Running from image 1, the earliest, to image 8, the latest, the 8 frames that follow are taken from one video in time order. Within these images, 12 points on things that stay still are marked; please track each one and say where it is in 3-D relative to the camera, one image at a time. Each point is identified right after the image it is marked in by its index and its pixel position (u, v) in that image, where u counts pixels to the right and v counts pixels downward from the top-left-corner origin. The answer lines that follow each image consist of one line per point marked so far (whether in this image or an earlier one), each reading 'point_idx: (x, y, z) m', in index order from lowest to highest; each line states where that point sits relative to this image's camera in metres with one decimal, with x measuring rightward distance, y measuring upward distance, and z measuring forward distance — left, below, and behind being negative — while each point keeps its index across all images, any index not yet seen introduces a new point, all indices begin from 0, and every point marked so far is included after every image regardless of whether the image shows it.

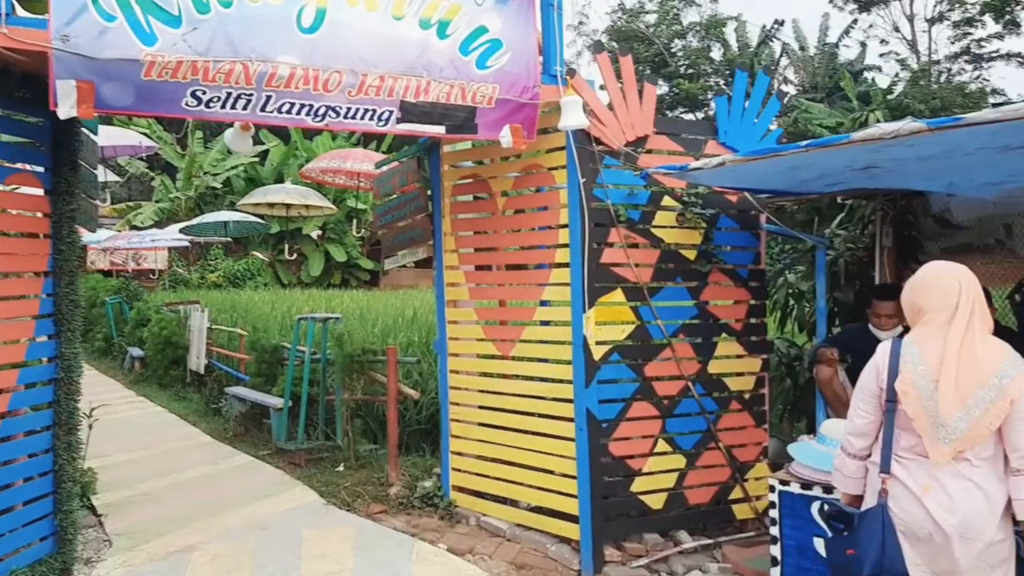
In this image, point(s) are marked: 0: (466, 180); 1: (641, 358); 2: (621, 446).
0: (-0.3, +0.7, +5.6) m
1: (+0.7, -0.4, +4.9) m
2: (+0.6, -0.9, +4.8) m
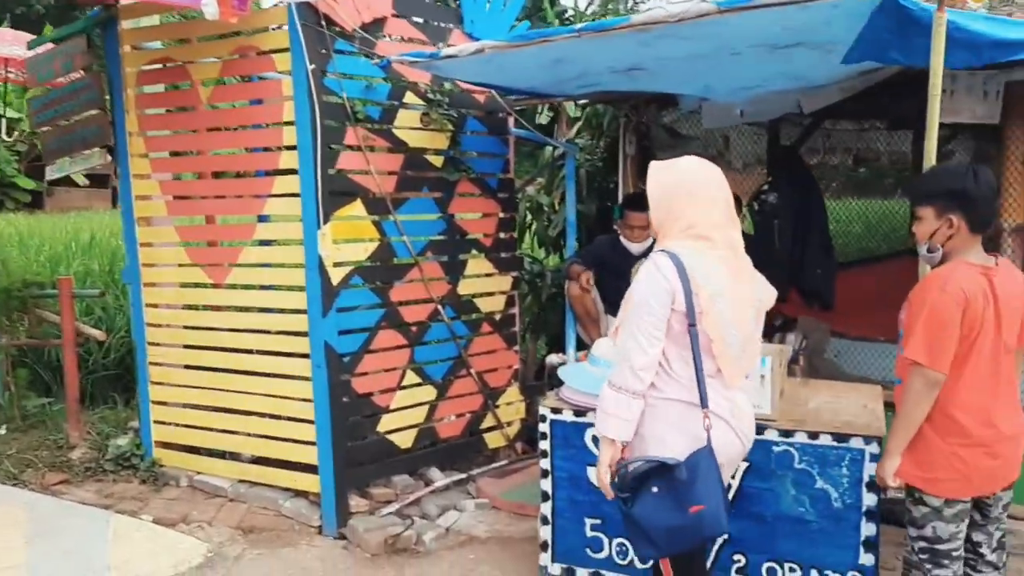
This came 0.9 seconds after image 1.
0: (-1.9, +1.2, +4.5) m
1: (-0.6, 0.0, +4.3) m
2: (-0.7, -0.5, +4.2) m
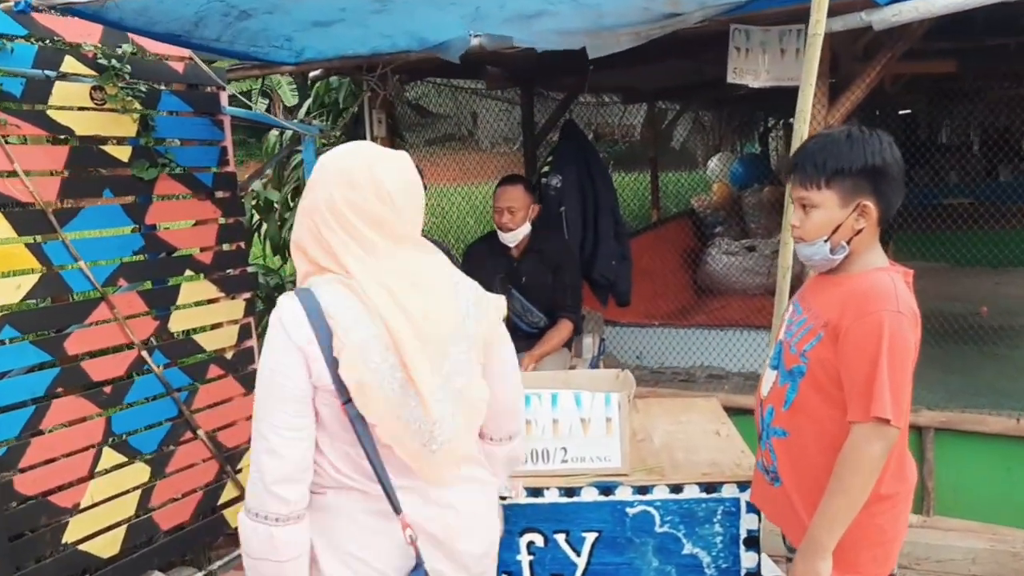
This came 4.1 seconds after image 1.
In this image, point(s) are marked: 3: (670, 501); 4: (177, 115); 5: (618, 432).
0: (-2.9, +0.9, +2.8) m
1: (-1.6, -0.1, +3.0) m
2: (-1.6, -0.7, +2.9) m
3: (+0.4, -0.6, +2.4) m
4: (-1.4, +0.7, +3.5) m
5: (+0.3, -0.4, +2.3) m
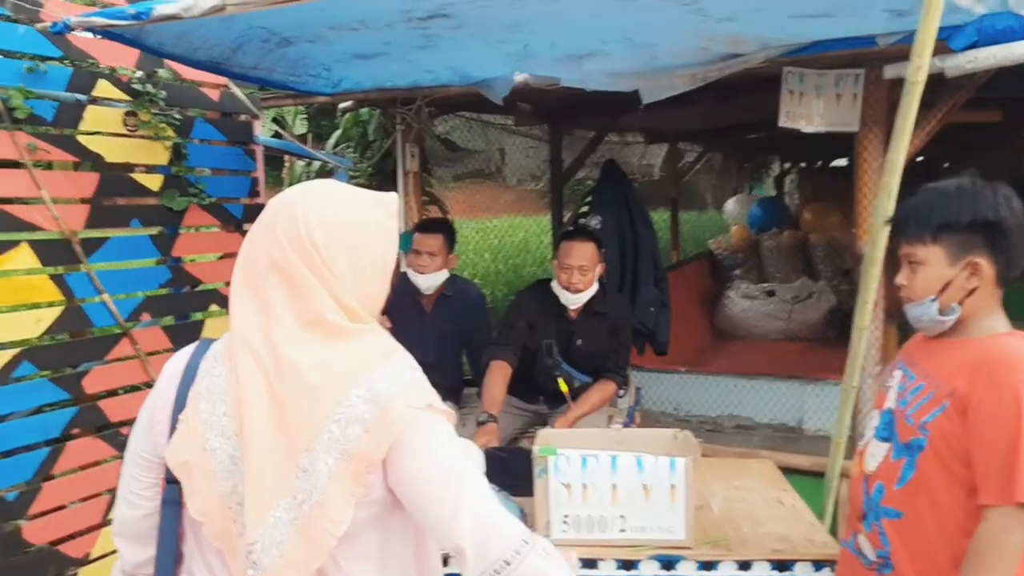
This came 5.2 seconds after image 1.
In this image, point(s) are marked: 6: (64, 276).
0: (-2.7, +0.8, +2.7) m
1: (-1.5, -0.2, +2.8) m
2: (-1.5, -0.8, +2.7) m
3: (+0.6, -0.7, +2.2) m
4: (-1.2, +0.6, +3.4) m
5: (+0.4, -0.5, +2.2) m
6: (-1.5, 0.0, +2.8) m
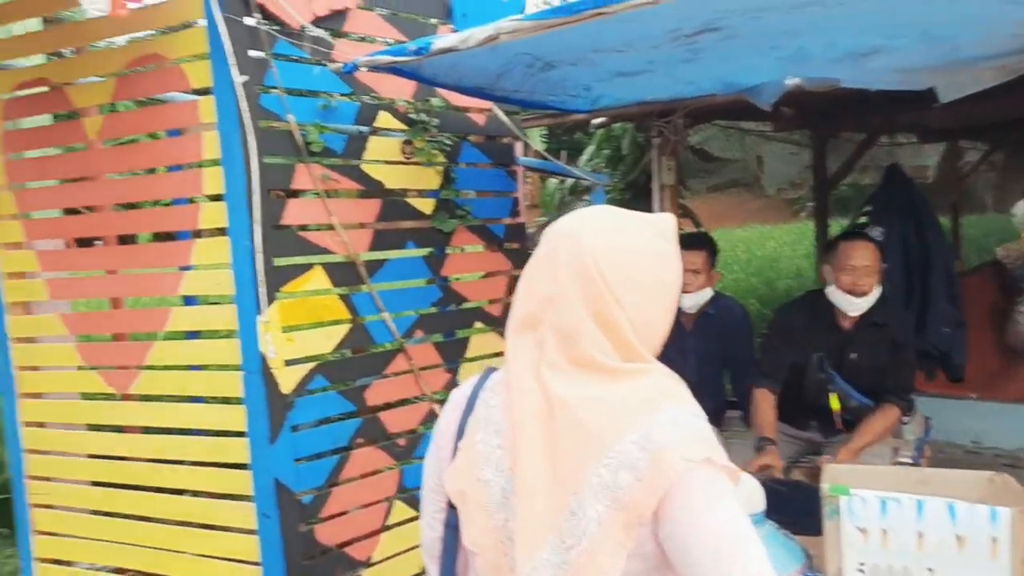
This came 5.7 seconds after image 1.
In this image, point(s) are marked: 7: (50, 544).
0: (-1.8, +0.7, +3.2) m
1: (-0.5, -0.3, +3.0) m
2: (-0.6, -0.8, +2.9) m
3: (+1.2, -0.8, +1.8) m
4: (-0.1, +0.5, +3.5) m
5: (+1.1, -0.6, +1.9) m
6: (-0.6, 0.0, +3.0) m
7: (-1.8, -1.0, +3.4) m
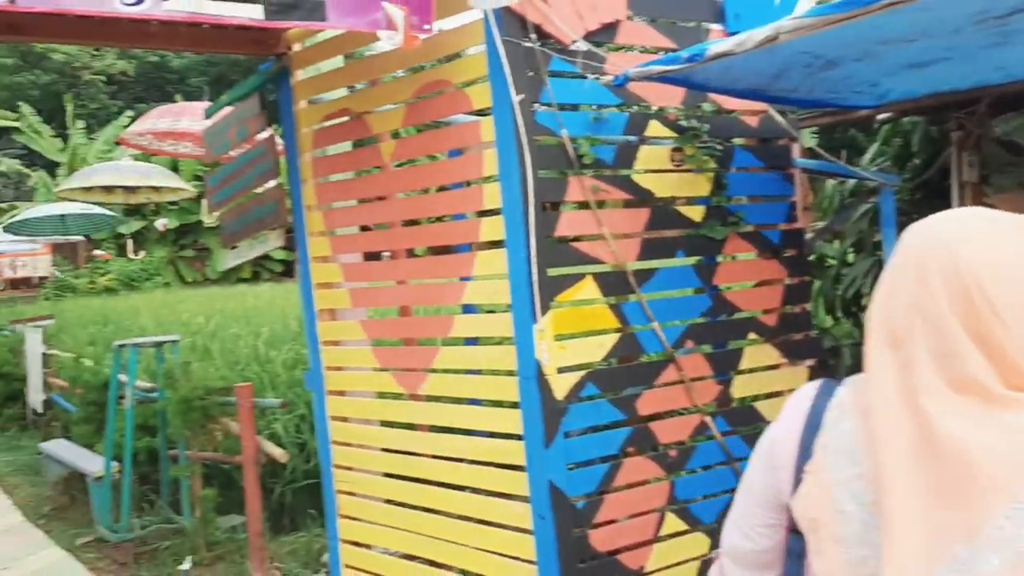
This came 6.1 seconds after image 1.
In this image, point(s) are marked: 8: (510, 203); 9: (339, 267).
0: (-0.8, +0.7, +3.6) m
1: (+0.4, -0.3, +3.1) m
2: (+0.3, -0.9, +3.0) m
3: (+1.7, -0.8, +1.4) m
4: (+0.9, +0.5, +3.4) m
5: (+1.6, -0.6, +1.4) m
6: (+0.4, -0.1, +3.0) m
7: (-0.7, -1.1, +3.8) m
8: (0.0, +0.3, +2.9) m
9: (-0.8, +0.1, +3.7) m
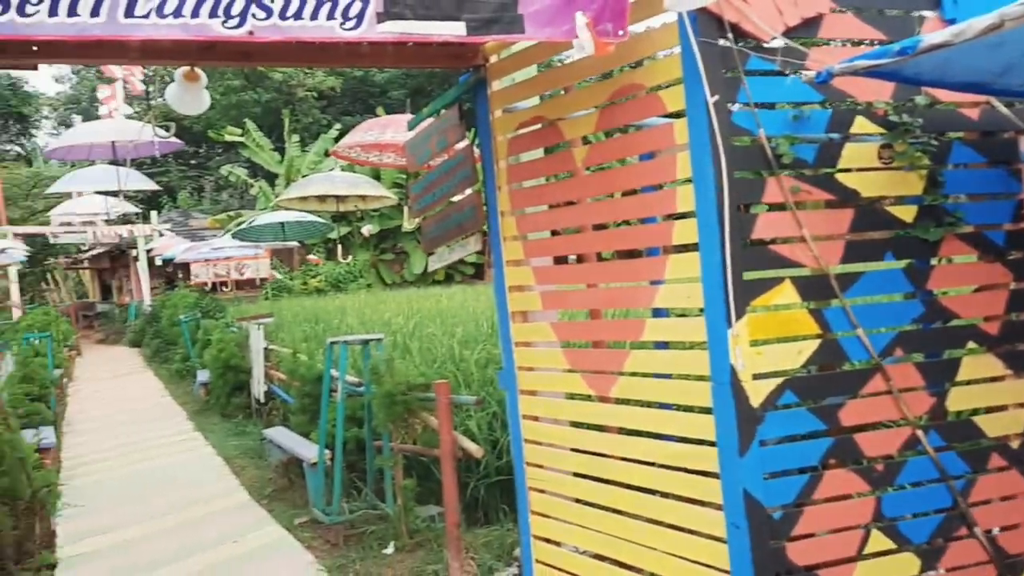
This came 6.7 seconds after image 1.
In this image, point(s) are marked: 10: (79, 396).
0: (+0.1, +0.7, +3.7) m
1: (+1.1, -0.4, +2.9) m
2: (+1.0, -0.9, +2.9) m
3: (+2.0, -0.8, +1.0) m
4: (+1.7, +0.4, +3.2) m
5: (+1.9, -0.6, +1.1) m
6: (+1.1, -0.1, +2.9) m
7: (+0.1, -1.1, +3.9) m
8: (+0.6, +0.3, +2.8) m
9: (+0.1, +0.1, +3.8) m
10: (-6.1, -1.5, +12.1) m
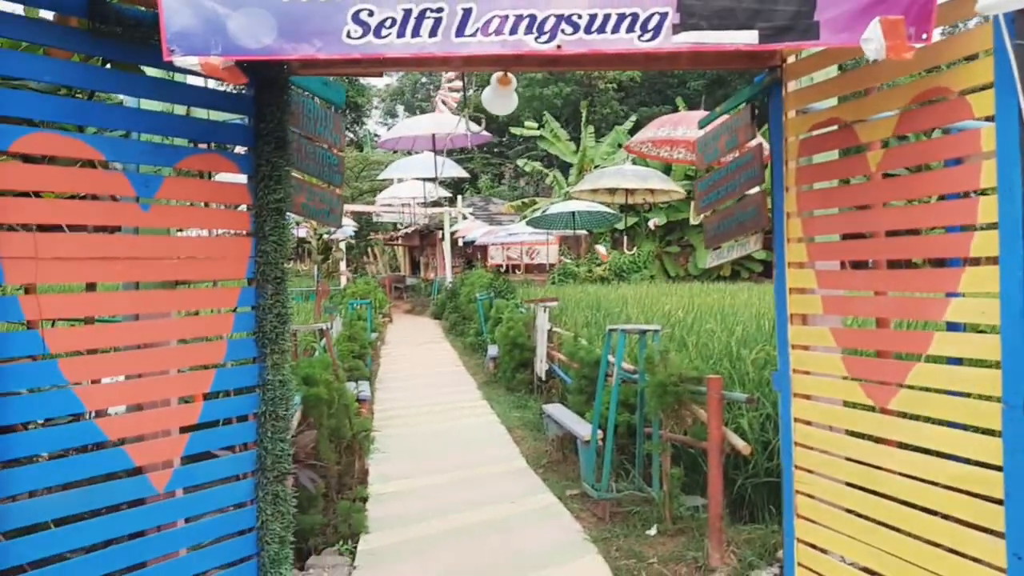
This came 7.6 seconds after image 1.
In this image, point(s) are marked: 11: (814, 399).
0: (+1.3, +0.7, +3.7) m
1: (+2.0, -0.4, +2.6) m
2: (+1.8, -0.9, +2.6) m
3: (+2.2, -1.0, +0.5) m
4: (+2.7, +0.3, +2.7) m
5: (+2.1, -0.8, +0.6) m
6: (+2.0, -0.2, +2.6) m
7: (+1.3, -1.1, +3.8) m
8: (+1.6, +0.2, +2.7) m
9: (+1.3, +0.1, +3.8) m
10: (-2.0, -1.1, +13.7) m
11: (+1.3, -0.5, +3.8) m
